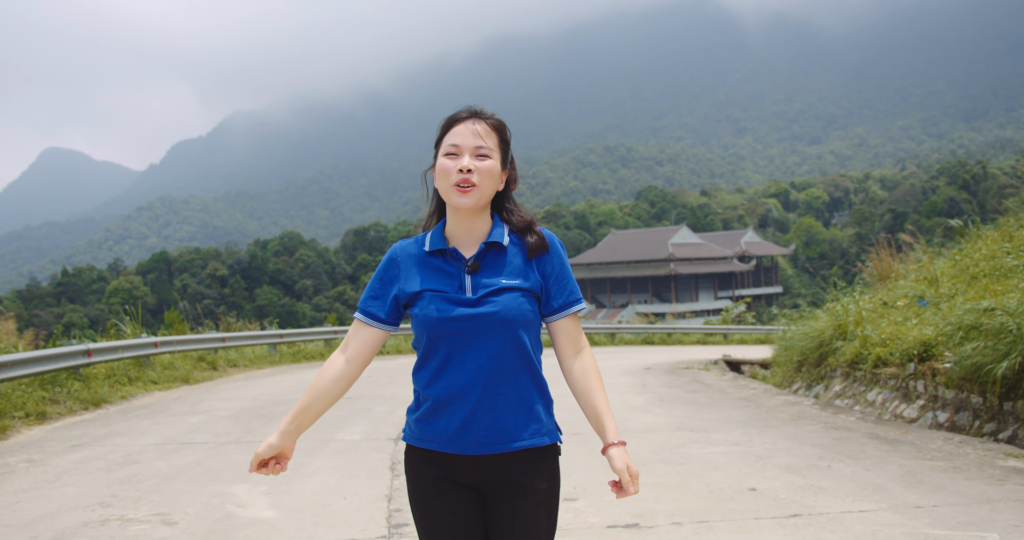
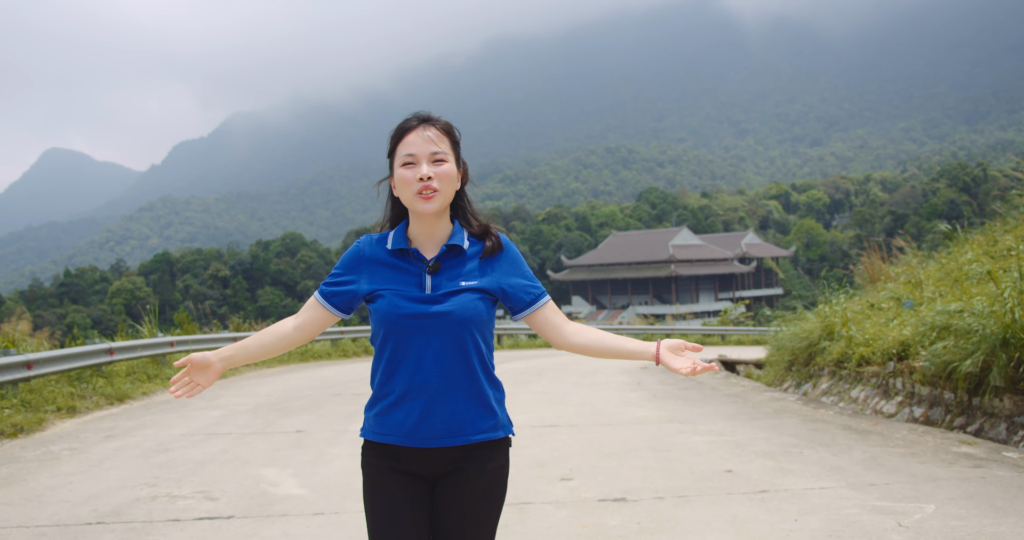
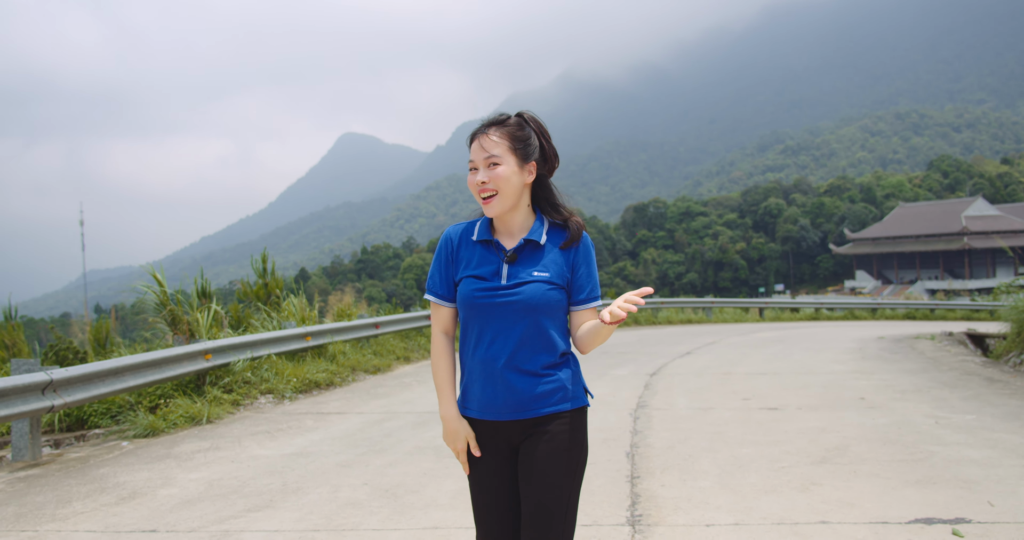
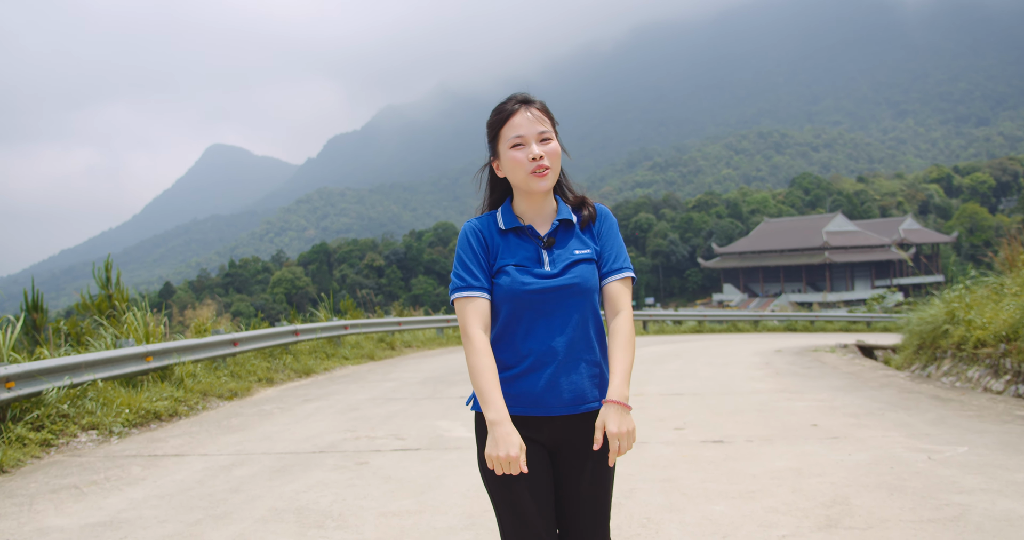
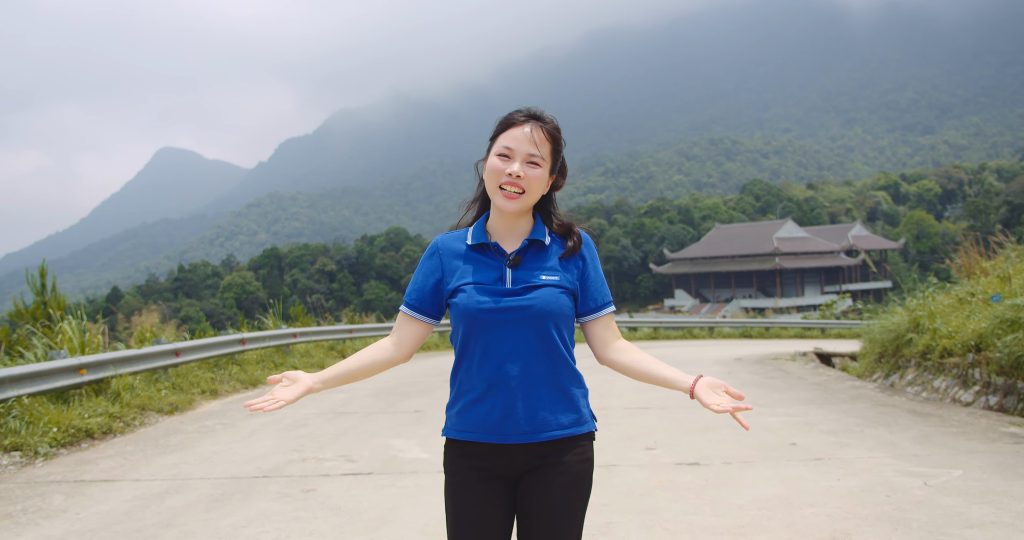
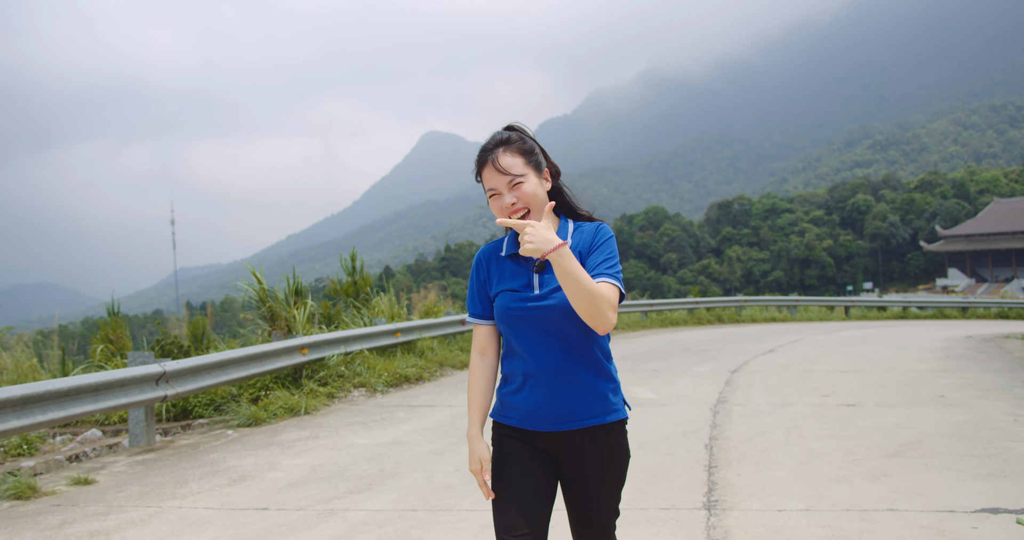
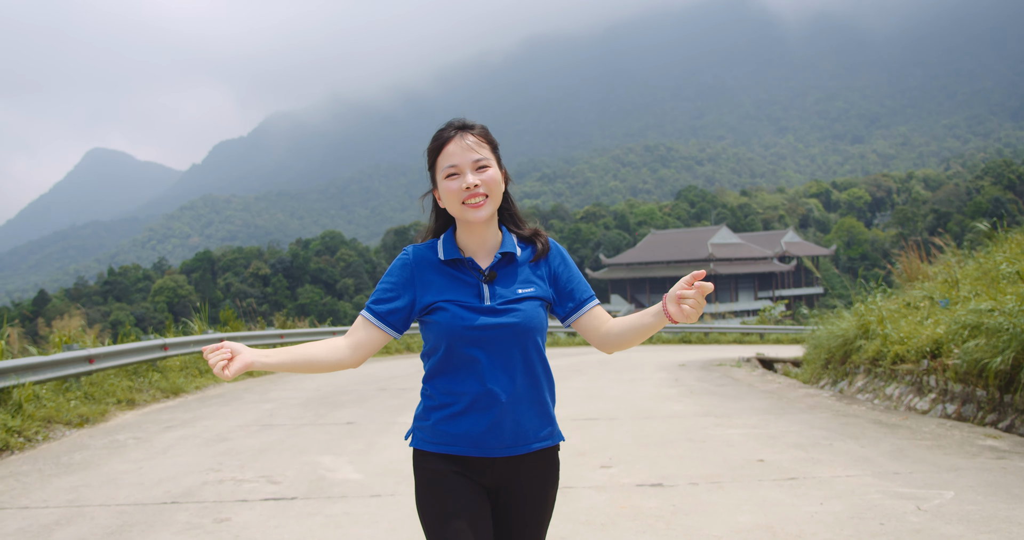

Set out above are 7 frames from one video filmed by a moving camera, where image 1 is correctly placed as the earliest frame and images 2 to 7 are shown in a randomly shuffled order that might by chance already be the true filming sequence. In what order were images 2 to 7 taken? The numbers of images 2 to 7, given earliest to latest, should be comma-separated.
2, 7, 5, 4, 3, 6
